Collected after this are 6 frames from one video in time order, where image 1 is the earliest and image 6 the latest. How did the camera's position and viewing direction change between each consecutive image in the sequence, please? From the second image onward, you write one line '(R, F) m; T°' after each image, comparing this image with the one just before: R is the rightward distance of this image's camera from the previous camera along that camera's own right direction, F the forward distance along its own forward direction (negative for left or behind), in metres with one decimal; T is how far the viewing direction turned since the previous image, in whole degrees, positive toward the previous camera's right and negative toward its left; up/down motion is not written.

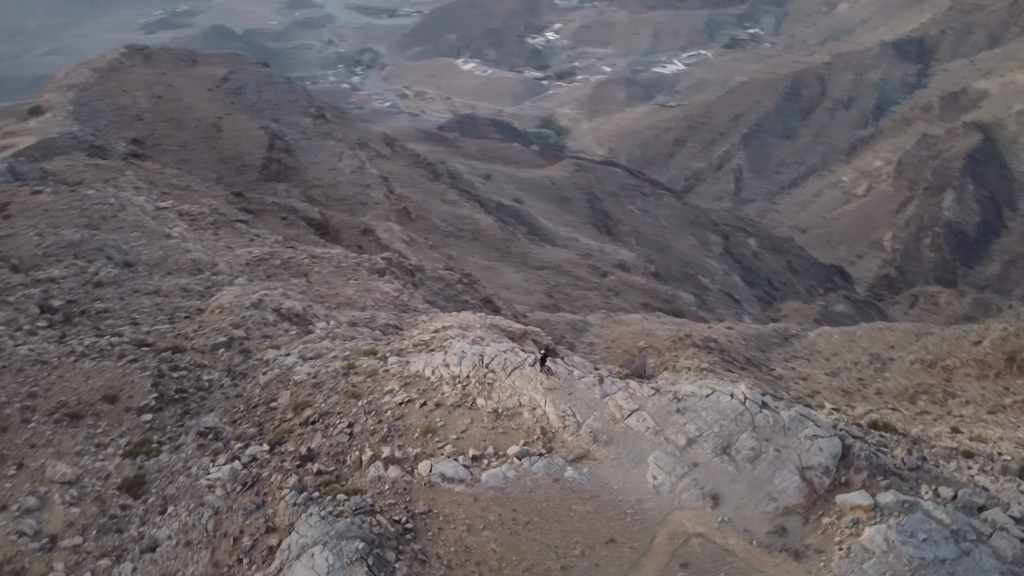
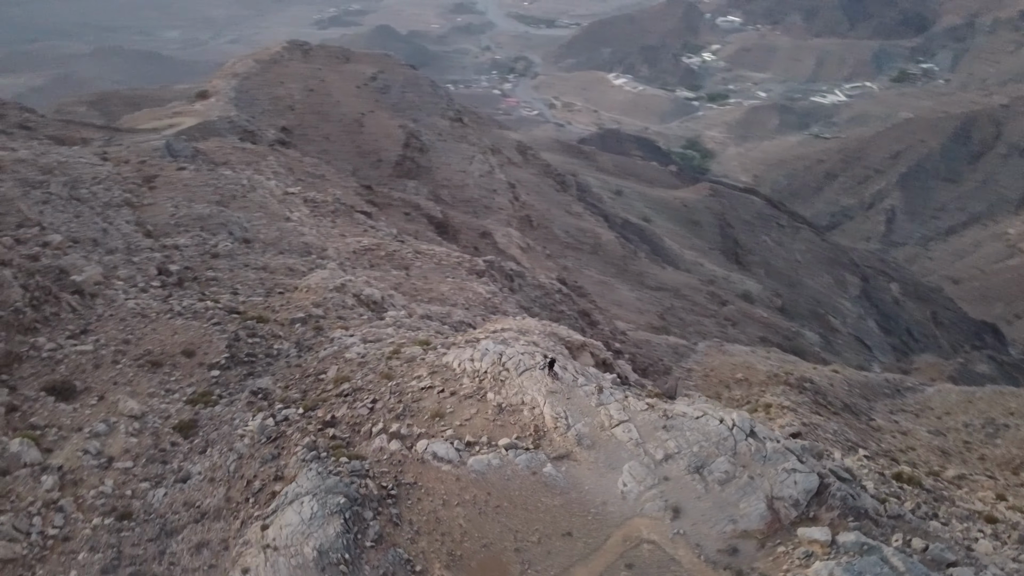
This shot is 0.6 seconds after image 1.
(+1.1, -0.6) m; -9°
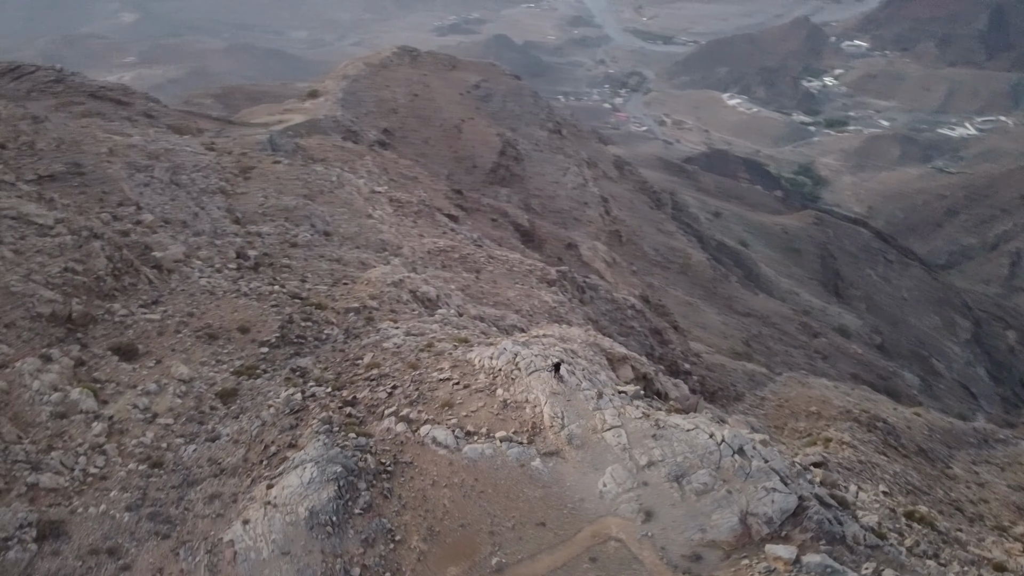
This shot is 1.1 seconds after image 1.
(+0.9, -0.4) m; -7°
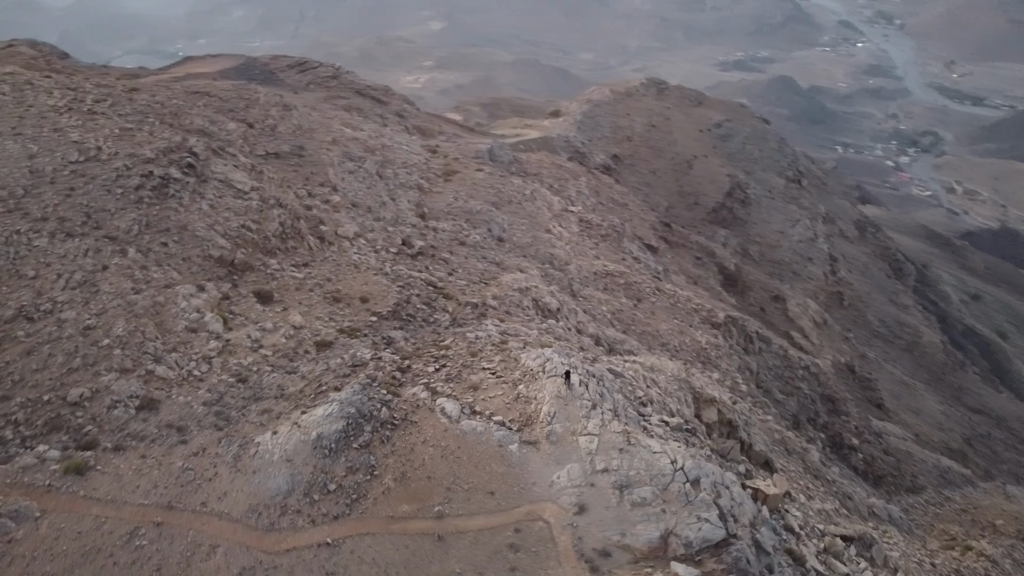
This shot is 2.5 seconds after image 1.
(+2.5, -1.0) m; -17°
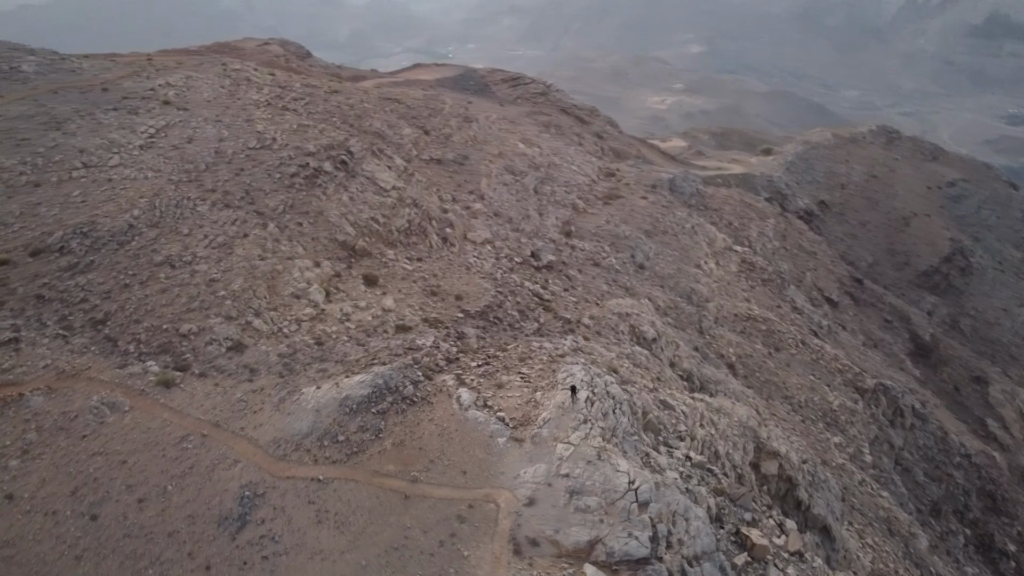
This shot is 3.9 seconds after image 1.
(+2.5, -0.9) m; -15°
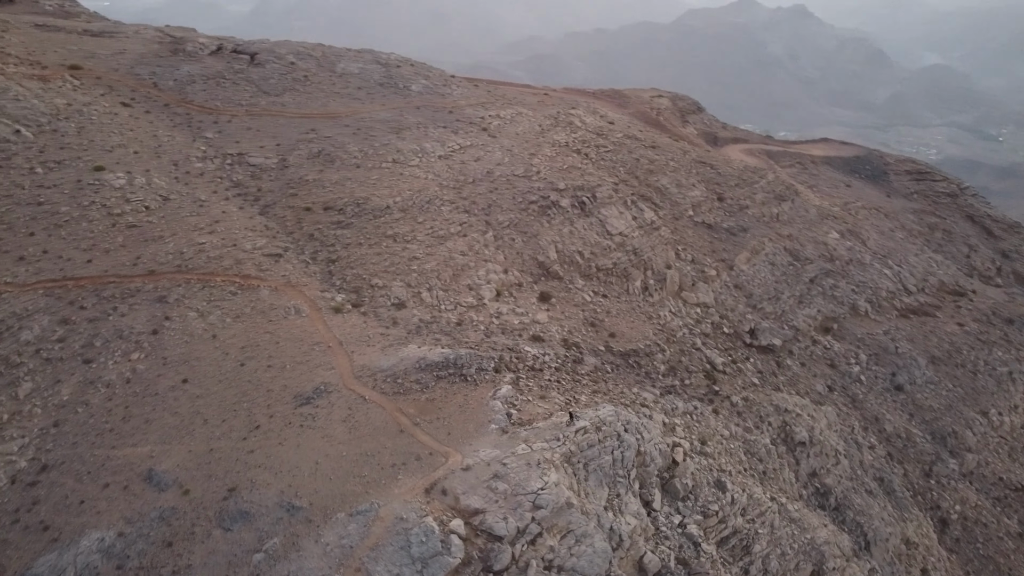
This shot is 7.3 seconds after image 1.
(+6.3, -1.1) m; -32°
